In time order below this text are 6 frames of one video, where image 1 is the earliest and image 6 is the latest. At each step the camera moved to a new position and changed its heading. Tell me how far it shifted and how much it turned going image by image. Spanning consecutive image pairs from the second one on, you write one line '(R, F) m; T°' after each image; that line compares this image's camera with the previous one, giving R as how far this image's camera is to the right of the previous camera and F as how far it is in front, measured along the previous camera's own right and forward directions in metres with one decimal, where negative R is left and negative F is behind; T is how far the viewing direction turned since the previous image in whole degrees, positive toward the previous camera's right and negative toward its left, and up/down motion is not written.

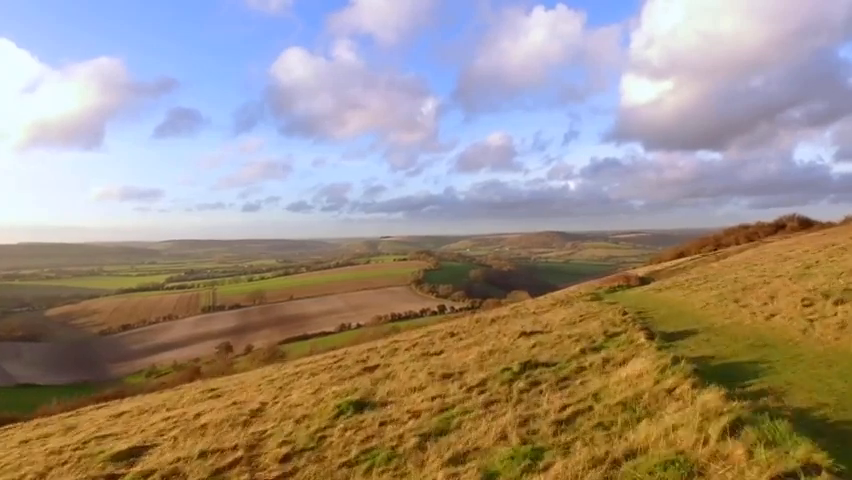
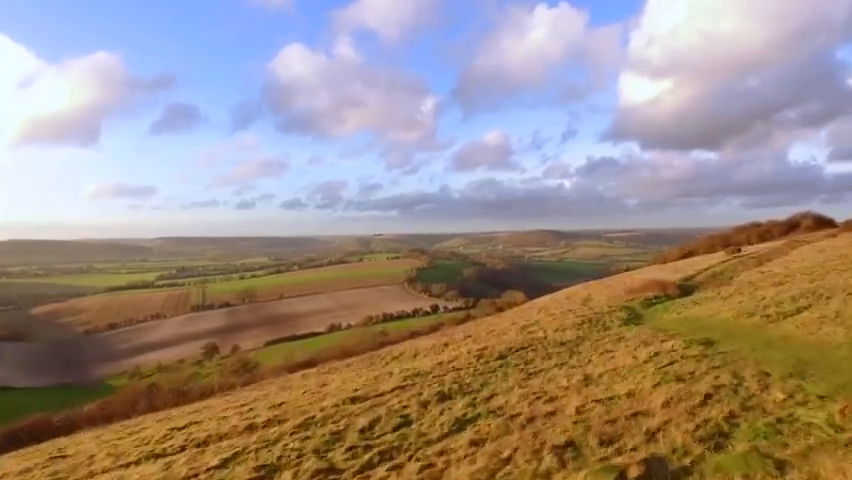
(+0.2, +2.9) m; +1°
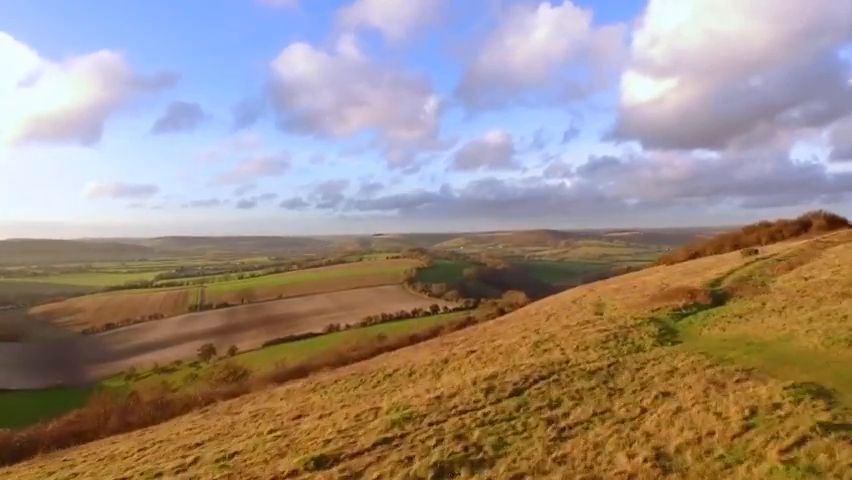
(+0.1, +1.3) m; 0°
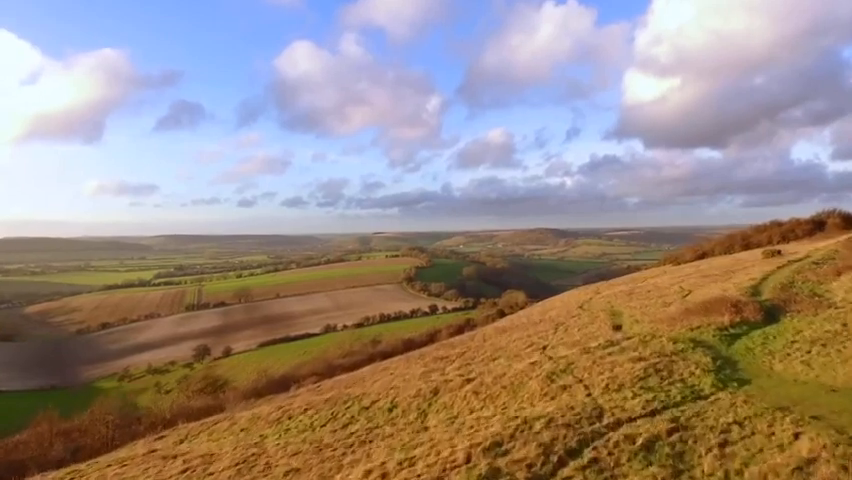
(+0.2, +1.8) m; 0°
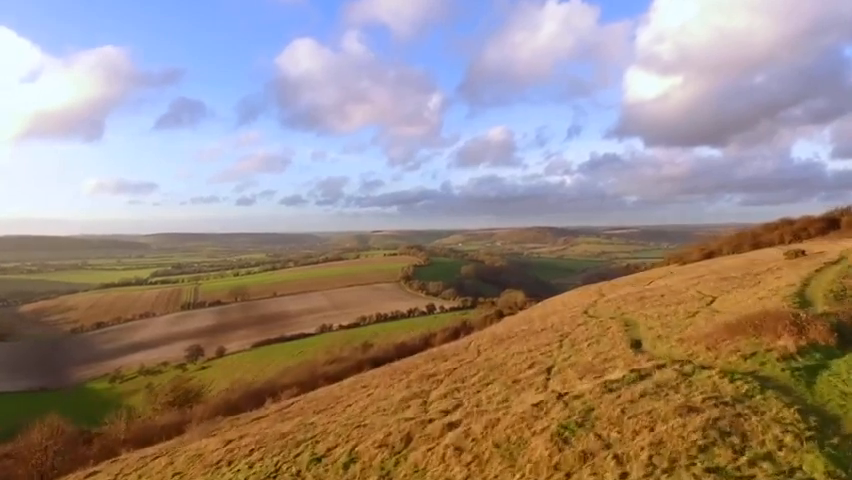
(+0.3, +1.8) m; 0°
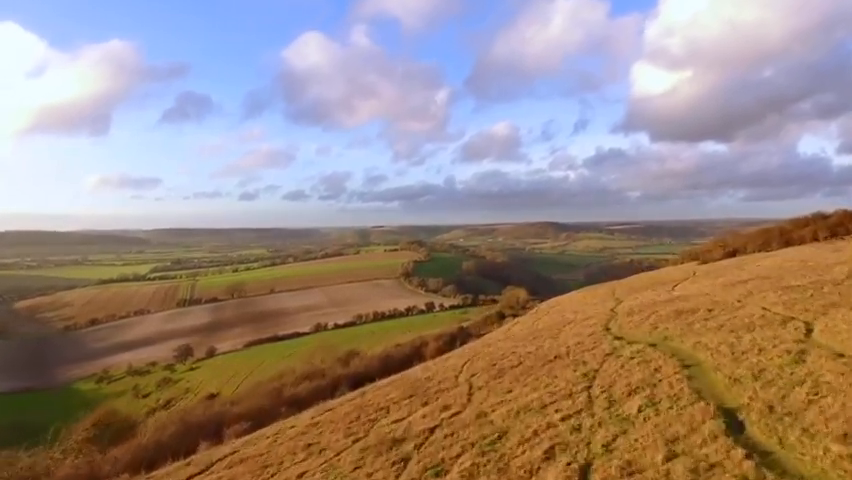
(+0.5, +3.9) m; 0°
